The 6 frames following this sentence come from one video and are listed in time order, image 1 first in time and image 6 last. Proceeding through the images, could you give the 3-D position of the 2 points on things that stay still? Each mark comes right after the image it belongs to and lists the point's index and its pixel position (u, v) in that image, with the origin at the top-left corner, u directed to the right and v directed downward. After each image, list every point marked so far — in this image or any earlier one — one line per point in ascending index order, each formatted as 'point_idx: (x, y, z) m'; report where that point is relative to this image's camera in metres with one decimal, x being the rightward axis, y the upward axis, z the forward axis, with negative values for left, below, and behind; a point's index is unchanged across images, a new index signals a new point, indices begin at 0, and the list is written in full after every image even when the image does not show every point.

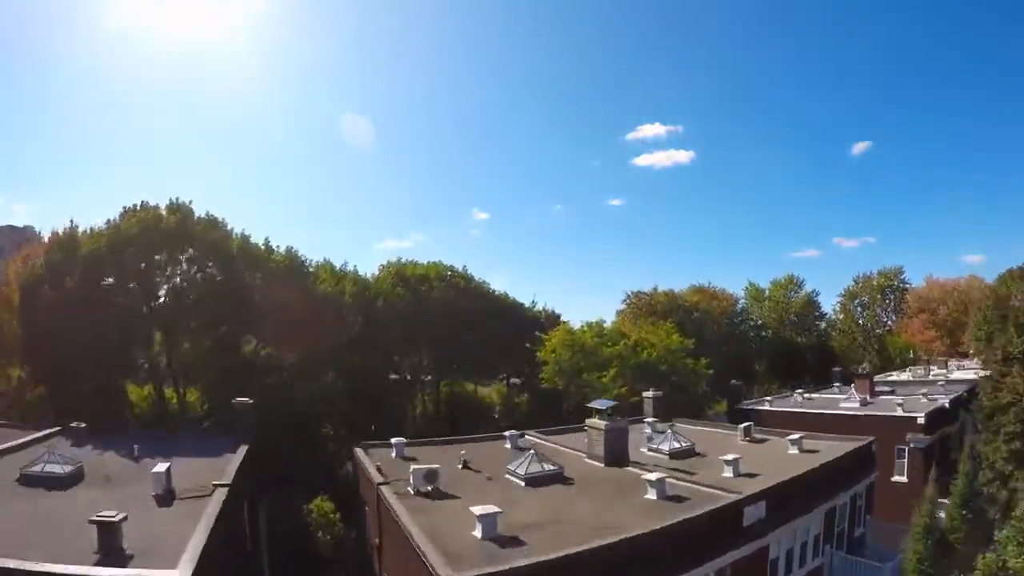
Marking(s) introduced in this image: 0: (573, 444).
0: (+1.5, -3.9, +15.0) m
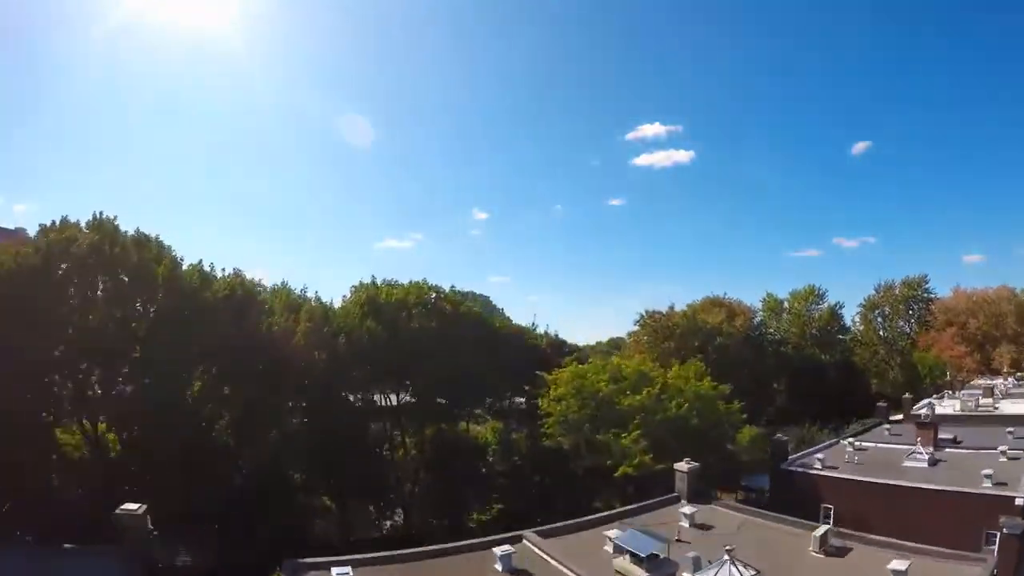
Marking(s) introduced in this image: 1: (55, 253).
0: (+1.3, -4.9, +10.8) m
1: (-14.5, +1.1, +19.5) m
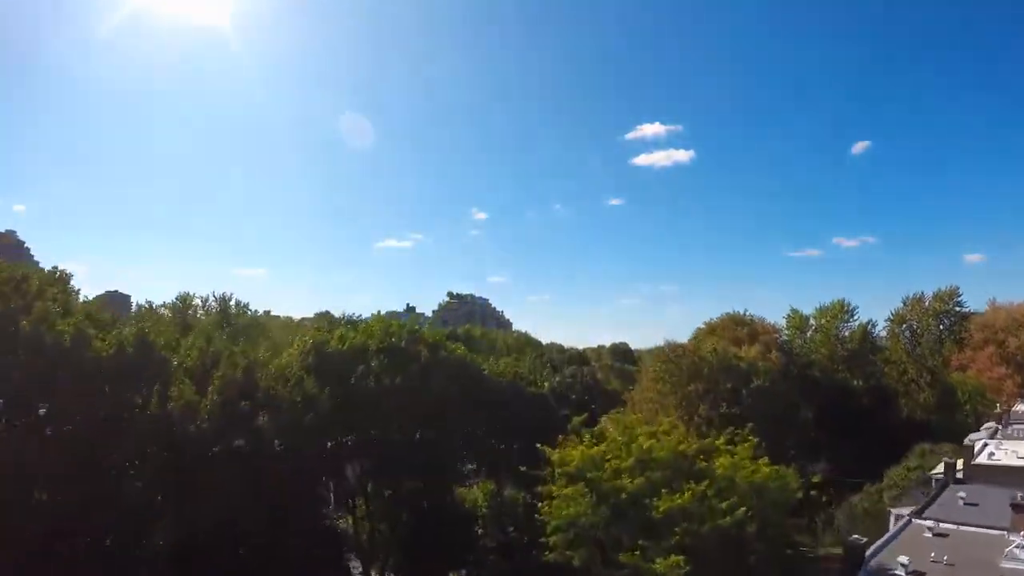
0: (+1.1, -6.2, +6.0) m
1: (-14.7, -0.1, +14.7) m
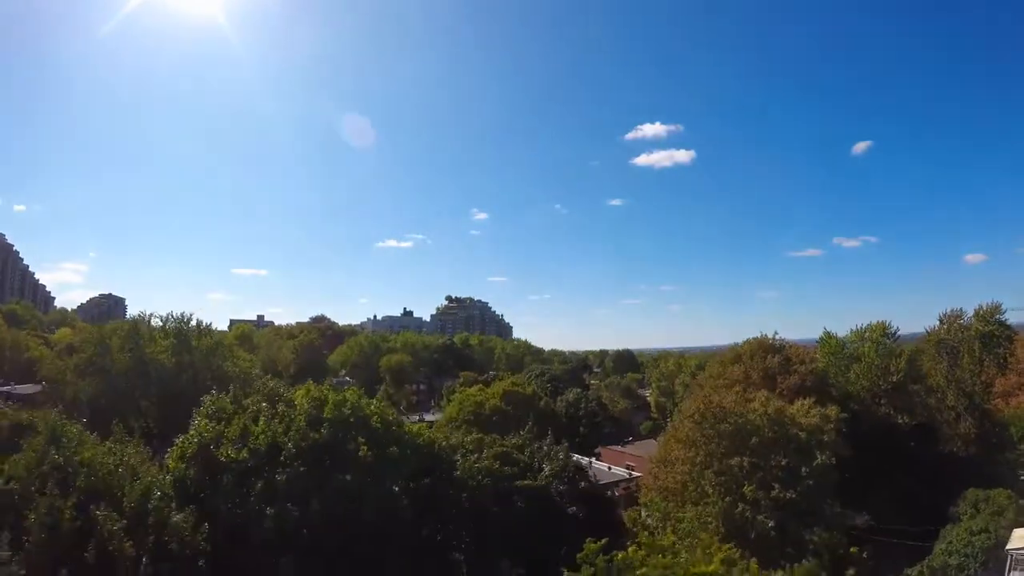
0: (+0.8, -7.6, +0.7) m
1: (-15.0, -1.5, +9.4) m
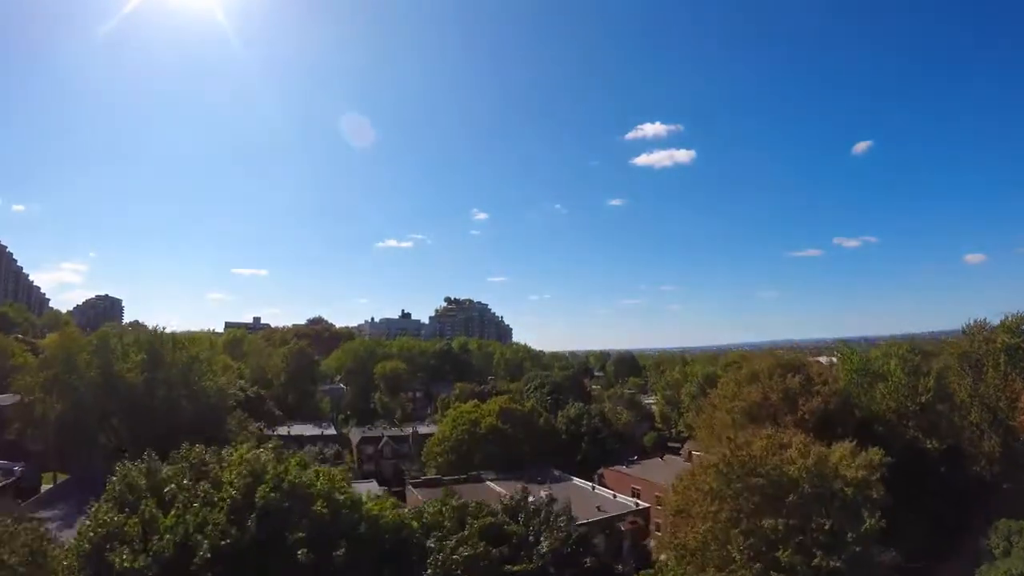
0: (+0.6, -8.3, -2.2) m
1: (-15.2, -2.3, +6.5) m
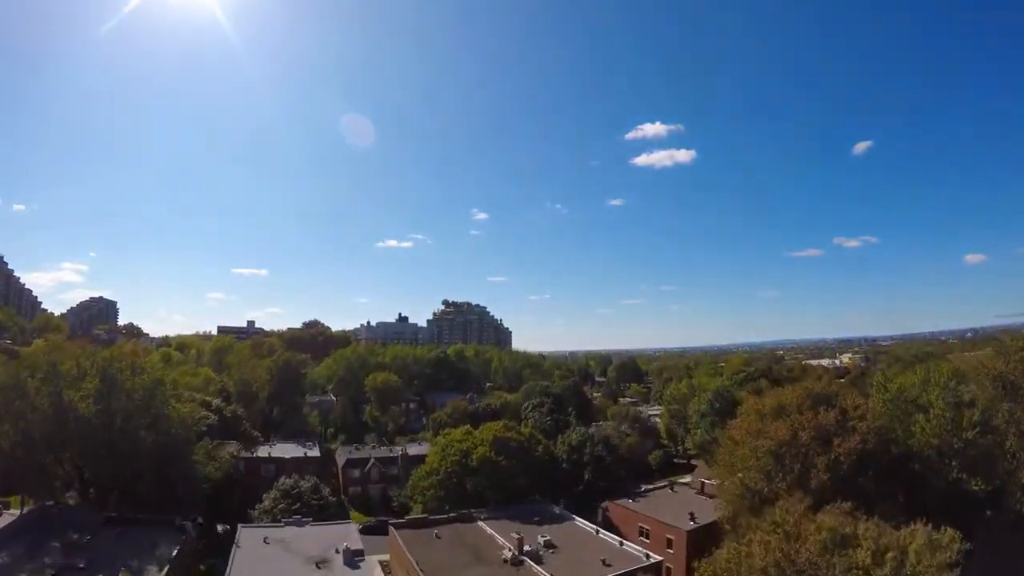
0: (+0.3, -9.4, -6.3) m
1: (-15.5, -3.3, +2.5) m
